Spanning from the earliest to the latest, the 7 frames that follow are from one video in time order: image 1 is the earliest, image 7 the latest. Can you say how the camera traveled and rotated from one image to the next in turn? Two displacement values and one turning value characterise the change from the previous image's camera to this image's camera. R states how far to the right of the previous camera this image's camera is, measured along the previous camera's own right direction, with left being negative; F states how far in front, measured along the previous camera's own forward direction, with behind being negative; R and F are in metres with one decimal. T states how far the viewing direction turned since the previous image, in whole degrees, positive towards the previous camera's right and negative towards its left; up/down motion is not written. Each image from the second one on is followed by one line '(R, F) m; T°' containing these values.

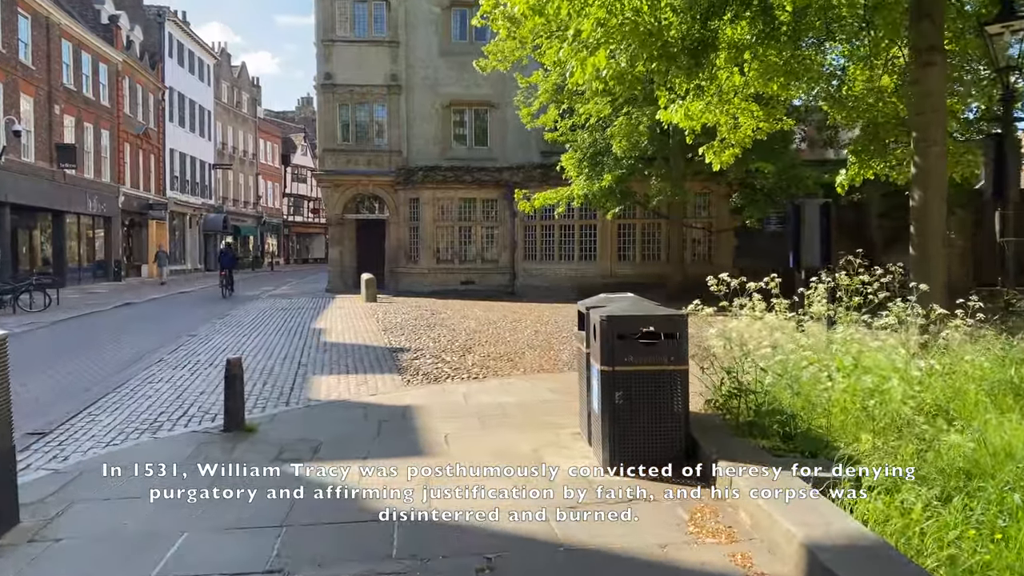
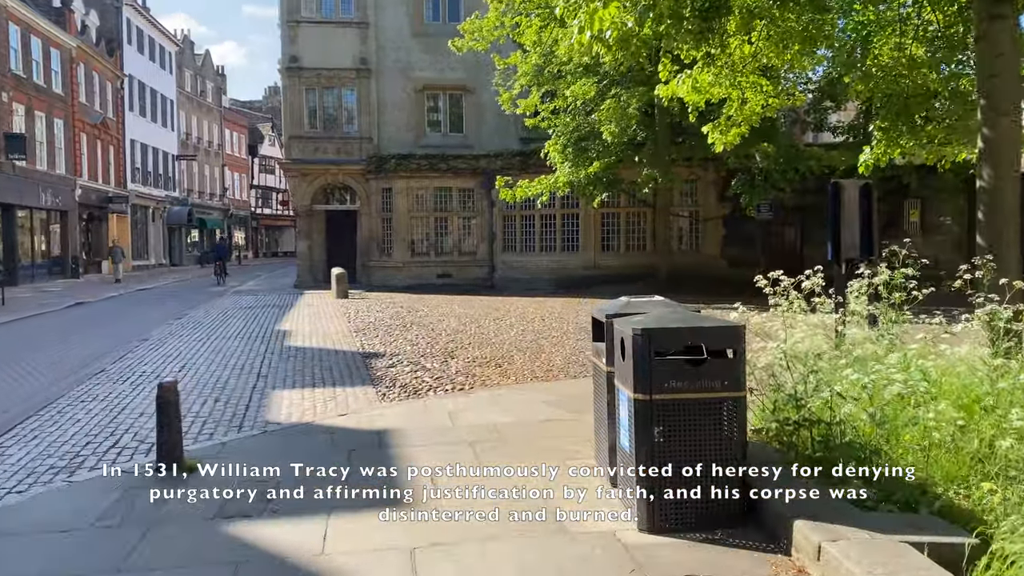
(-0.2, +1.2) m; +2°
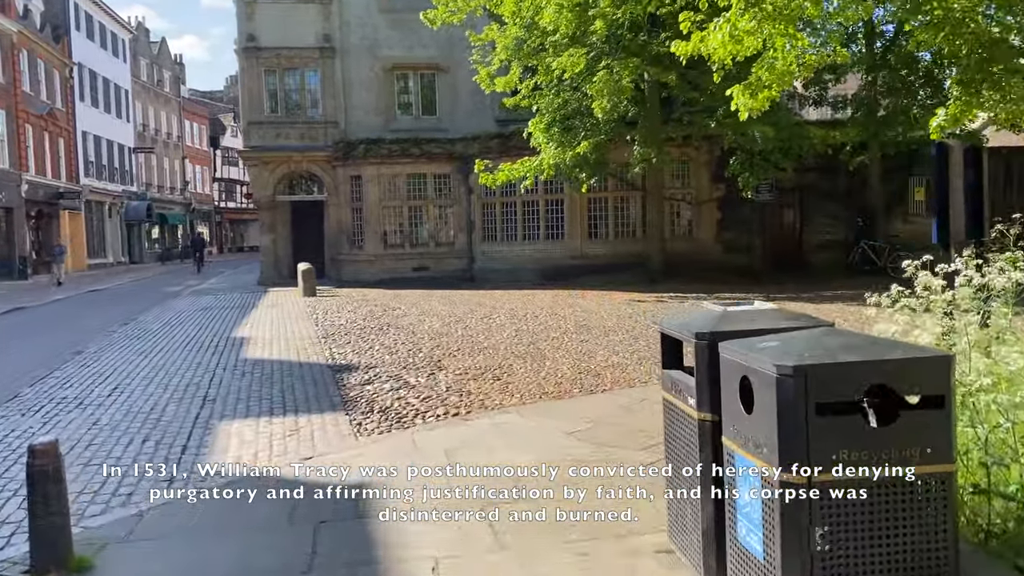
(-0.3, +1.6) m; +2°
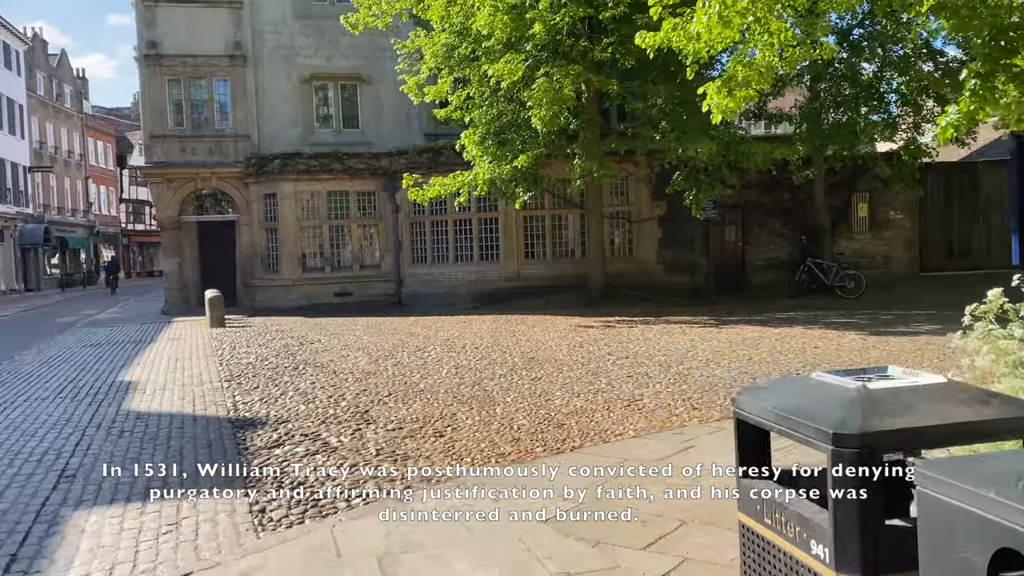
(-0.2, +1.4) m; +5°
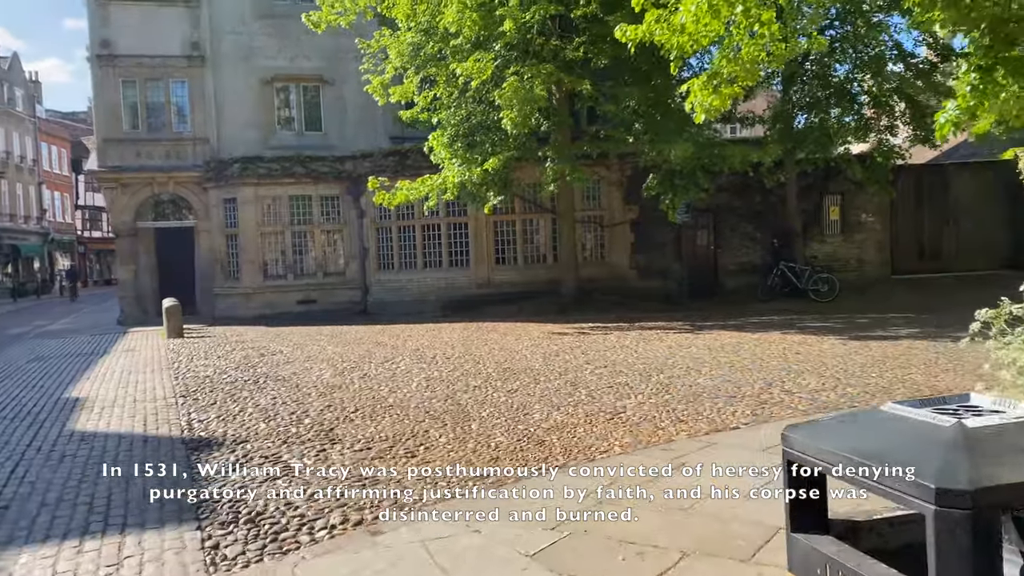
(-0.1, +0.4) m; +2°
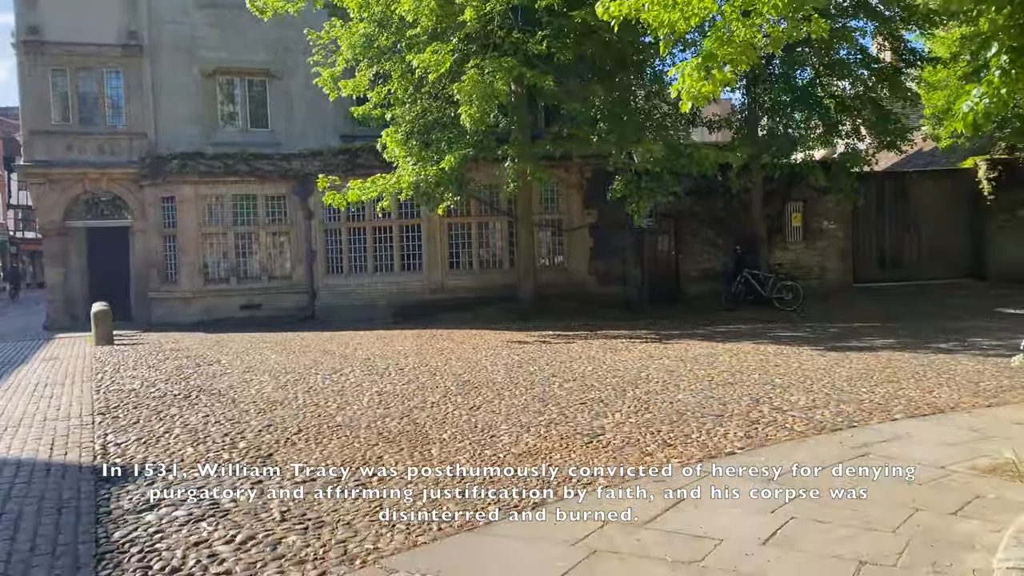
(-0.1, +0.8) m; +3°
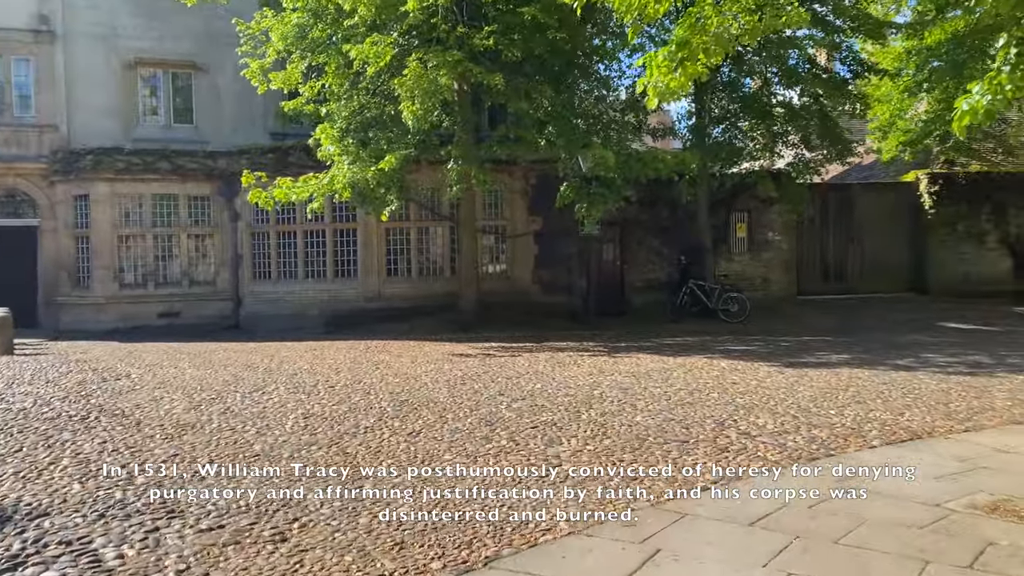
(-0.1, +0.7) m; +4°
